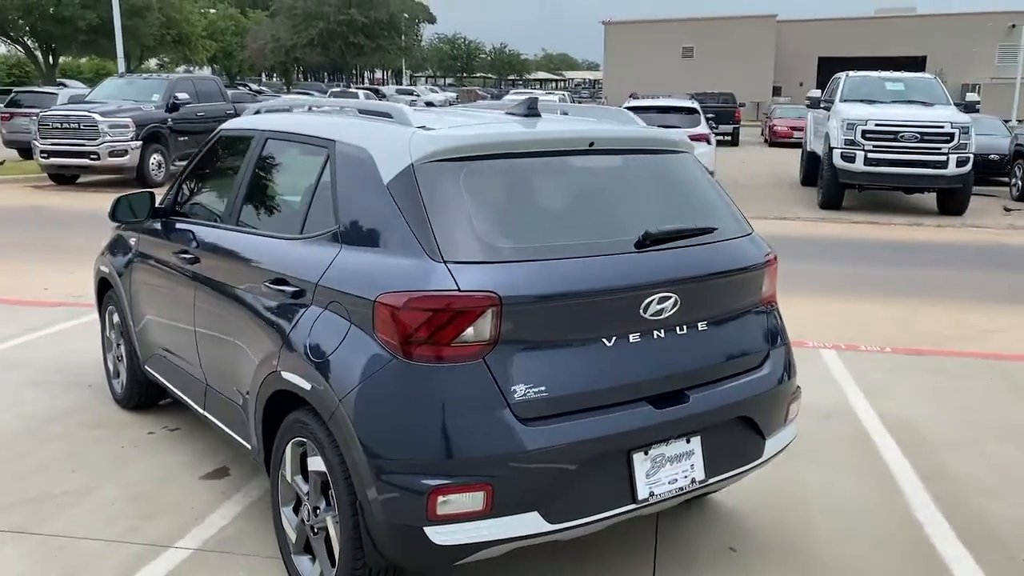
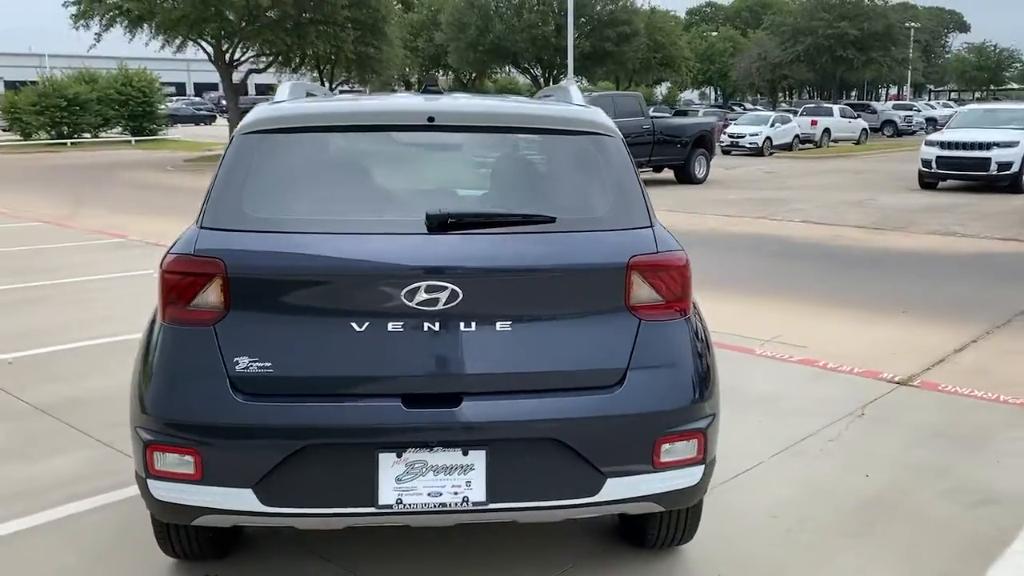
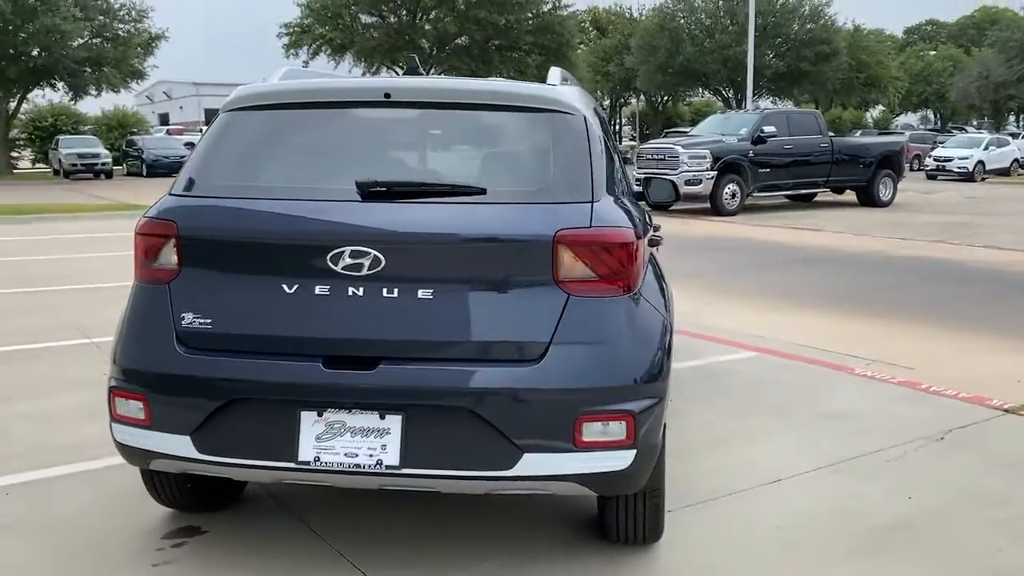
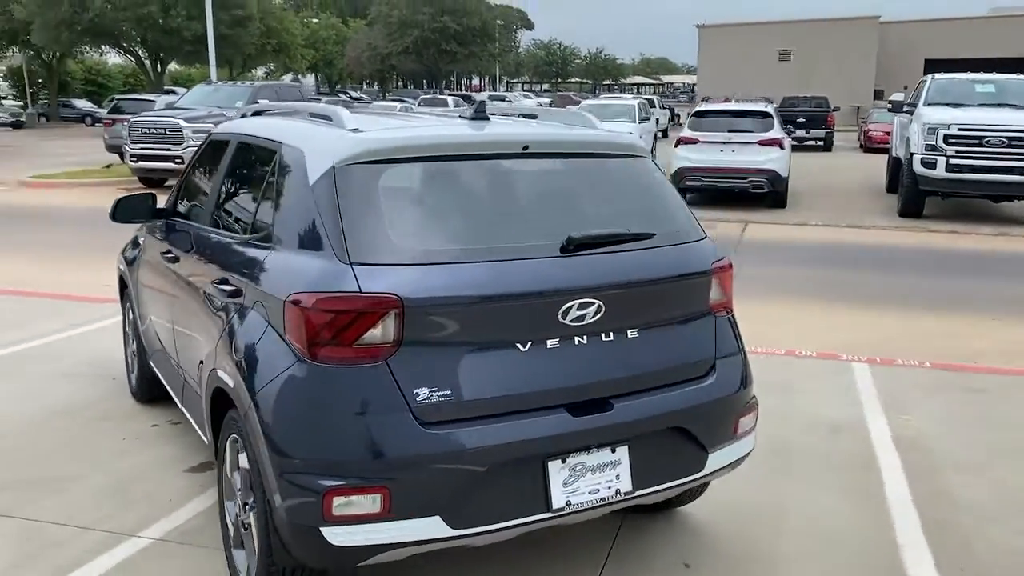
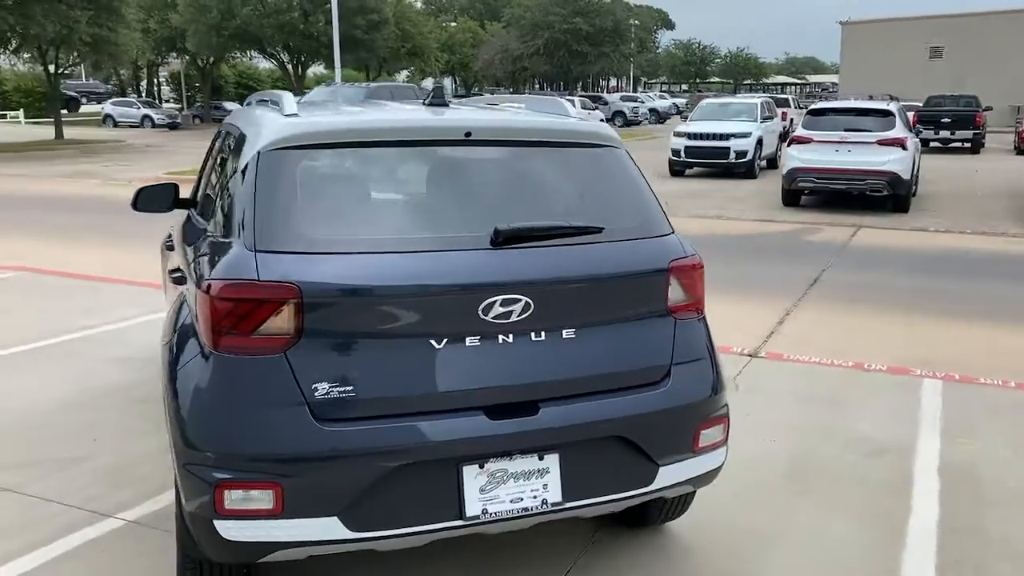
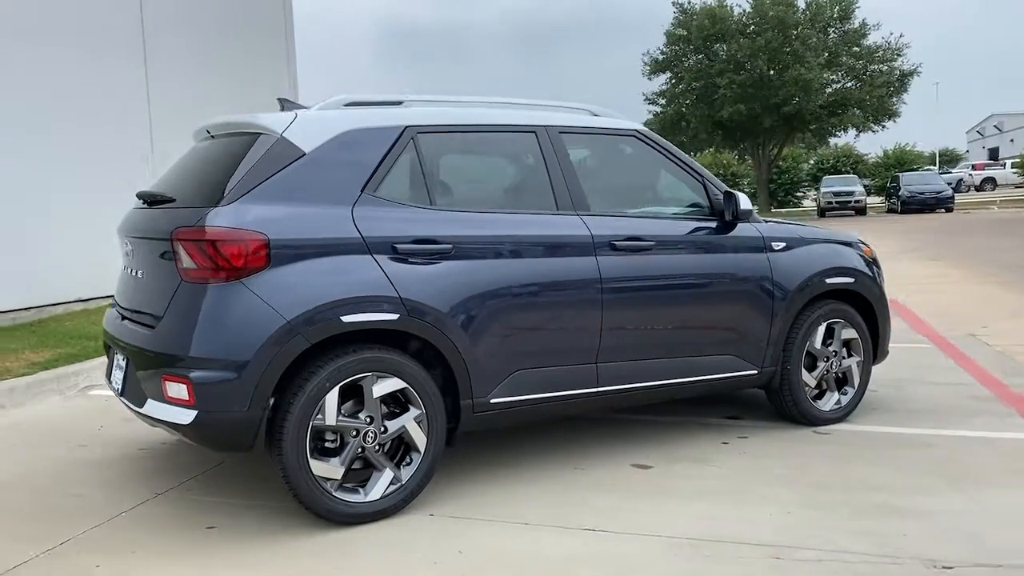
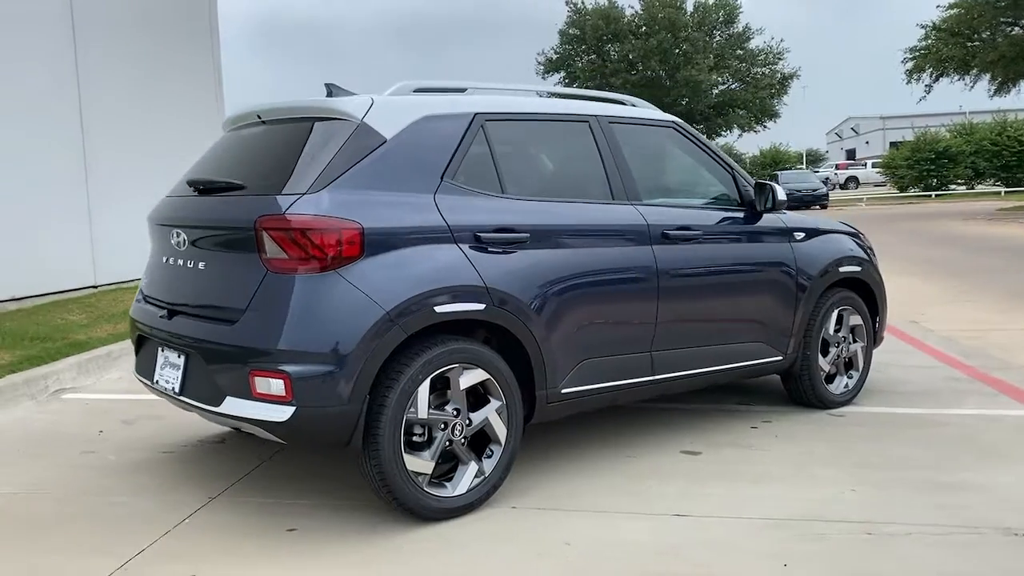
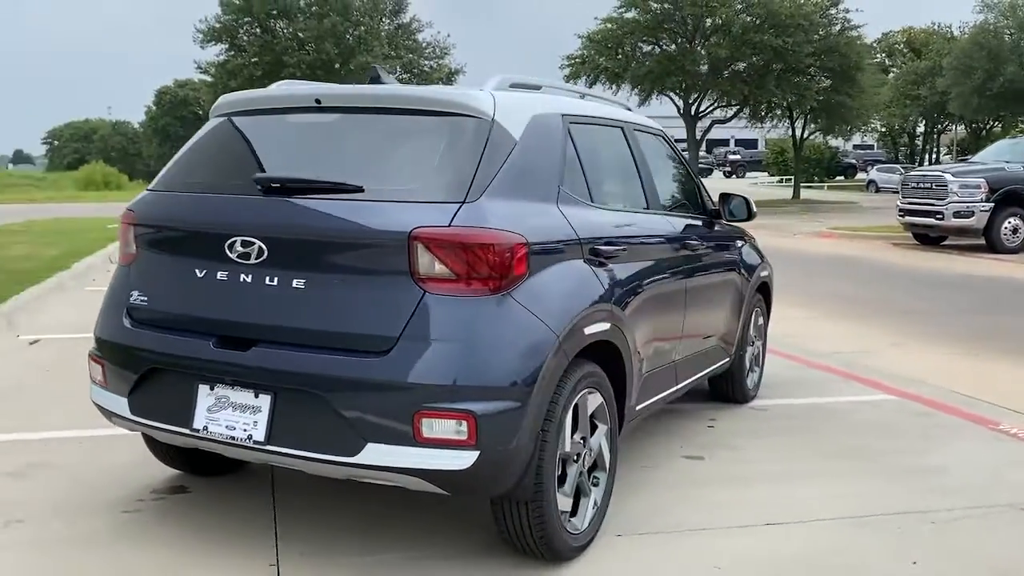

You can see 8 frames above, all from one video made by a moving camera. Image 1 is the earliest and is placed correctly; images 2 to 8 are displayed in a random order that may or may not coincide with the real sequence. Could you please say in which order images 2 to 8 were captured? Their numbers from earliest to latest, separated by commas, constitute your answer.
4, 5, 2, 3, 8, 7, 6
